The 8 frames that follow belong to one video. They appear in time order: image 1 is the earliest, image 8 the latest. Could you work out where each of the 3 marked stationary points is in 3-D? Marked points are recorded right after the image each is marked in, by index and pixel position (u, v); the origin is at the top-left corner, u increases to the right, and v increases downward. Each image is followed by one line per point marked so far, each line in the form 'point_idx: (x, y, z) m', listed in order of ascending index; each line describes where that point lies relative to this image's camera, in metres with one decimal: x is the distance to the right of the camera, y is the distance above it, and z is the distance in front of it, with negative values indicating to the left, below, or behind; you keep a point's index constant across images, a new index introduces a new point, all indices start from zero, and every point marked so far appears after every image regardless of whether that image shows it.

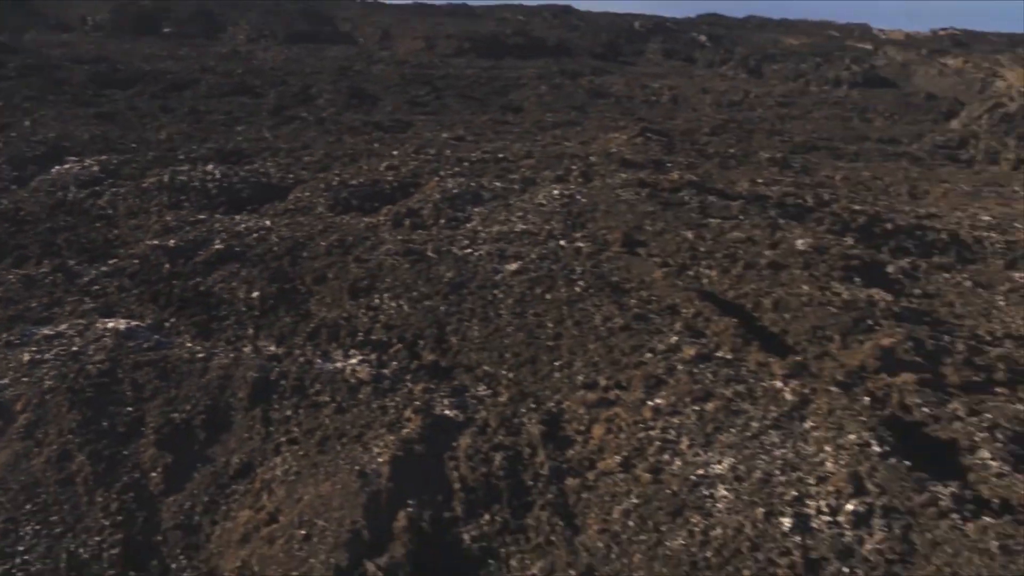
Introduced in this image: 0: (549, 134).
0: (+0.6, +2.3, +13.1) m
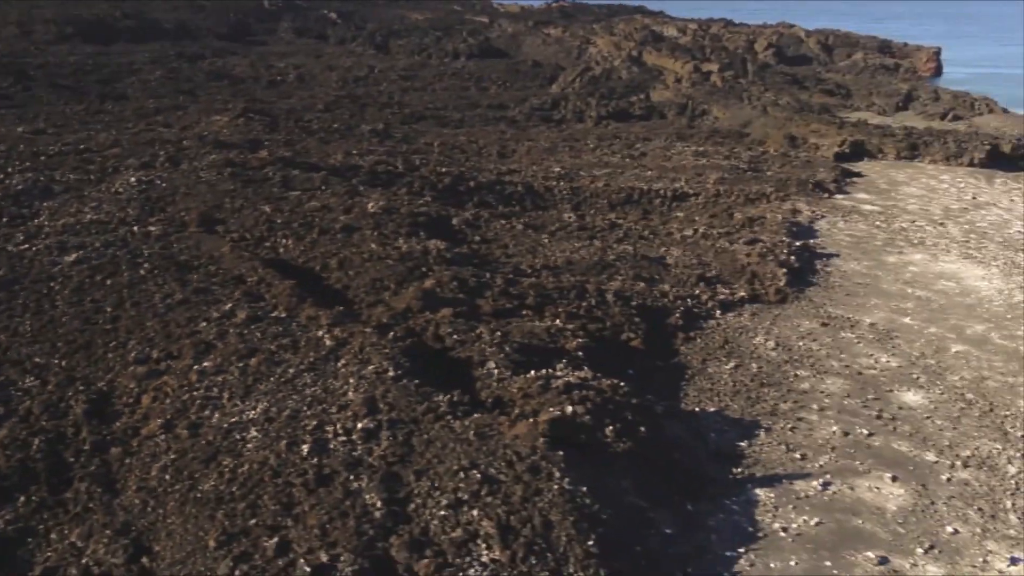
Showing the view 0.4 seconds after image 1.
0: (-5.3, +2.4, +12.8) m
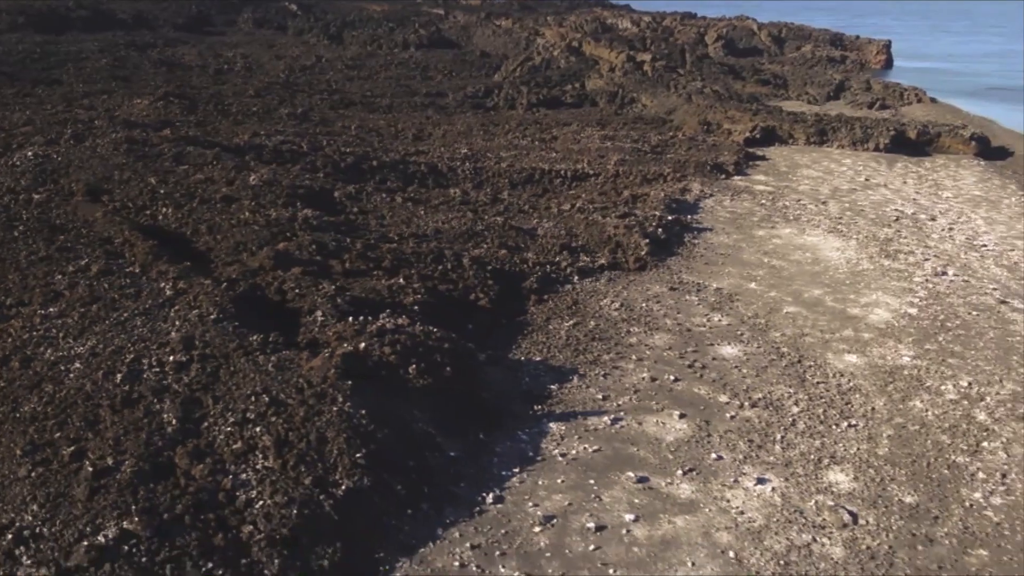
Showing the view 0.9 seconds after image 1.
0: (-6.7, +2.8, +13.5) m
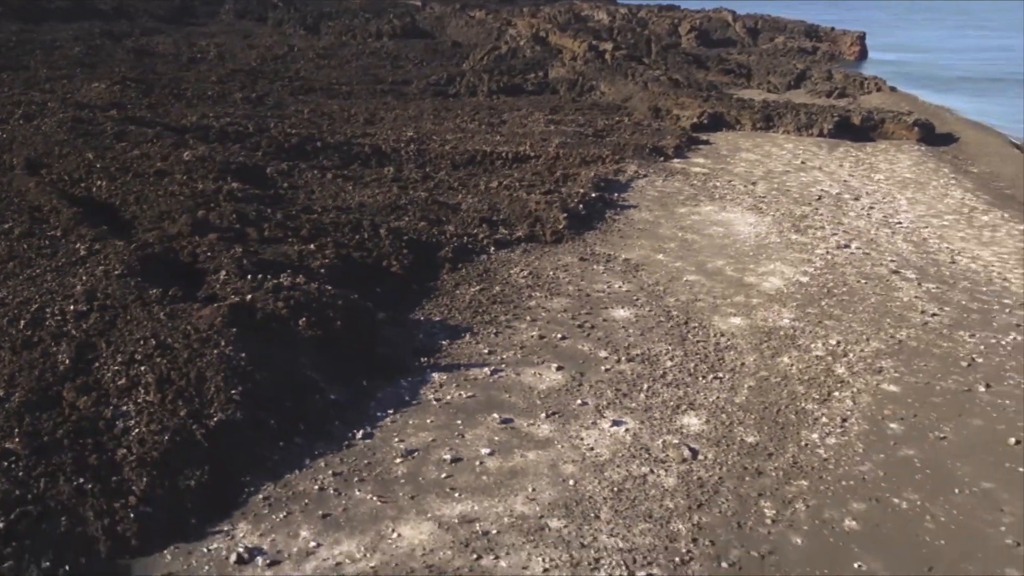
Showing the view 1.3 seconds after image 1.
0: (-7.7, +3.2, +14.0) m
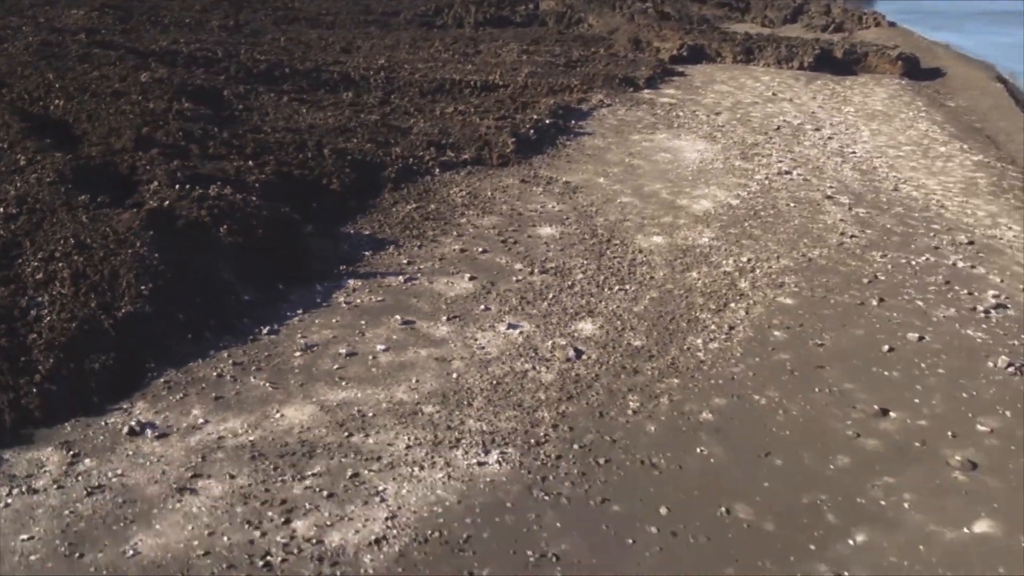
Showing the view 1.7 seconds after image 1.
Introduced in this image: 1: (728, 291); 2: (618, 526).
0: (-8.2, +4.5, +14.4) m
1: (+2.0, 0.0, +8.1) m
2: (+0.6, -1.4, +5.0) m
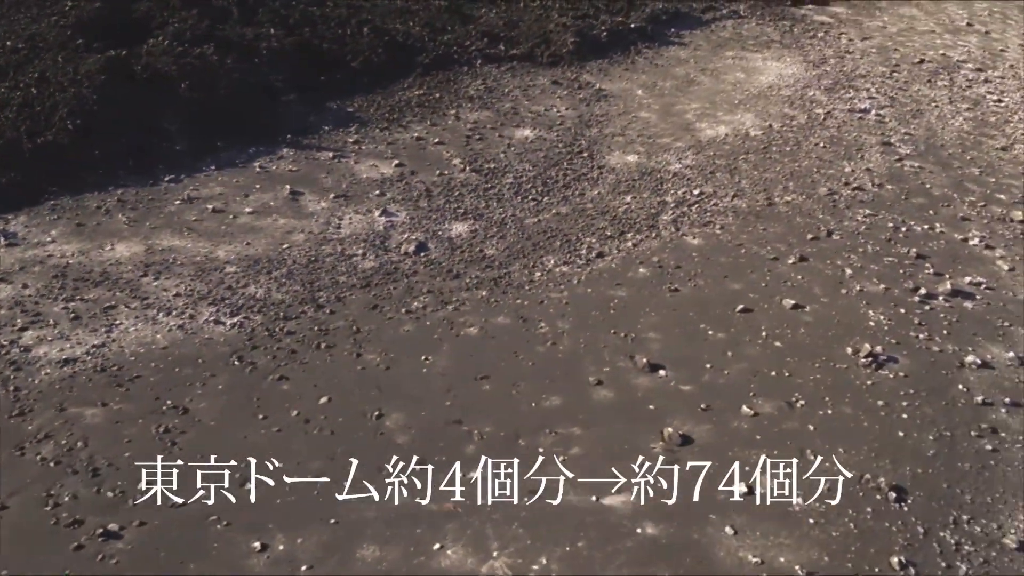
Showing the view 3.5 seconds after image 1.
0: (-5.4, +7.4, +16.1) m
1: (+1.1, +0.6, +7.4) m
2: (-1.4, -0.7, +5.2) m
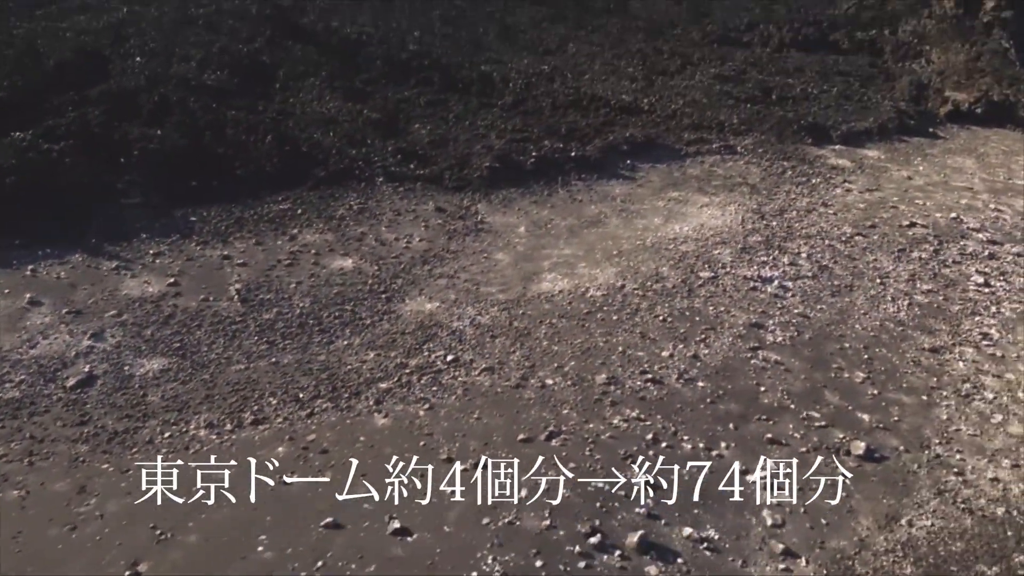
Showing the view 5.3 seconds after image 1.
0: (-4.3, +5.8, +16.9) m
1: (-1.1, -0.7, +6.3) m
2: (-4.2, -1.4, +4.7) m
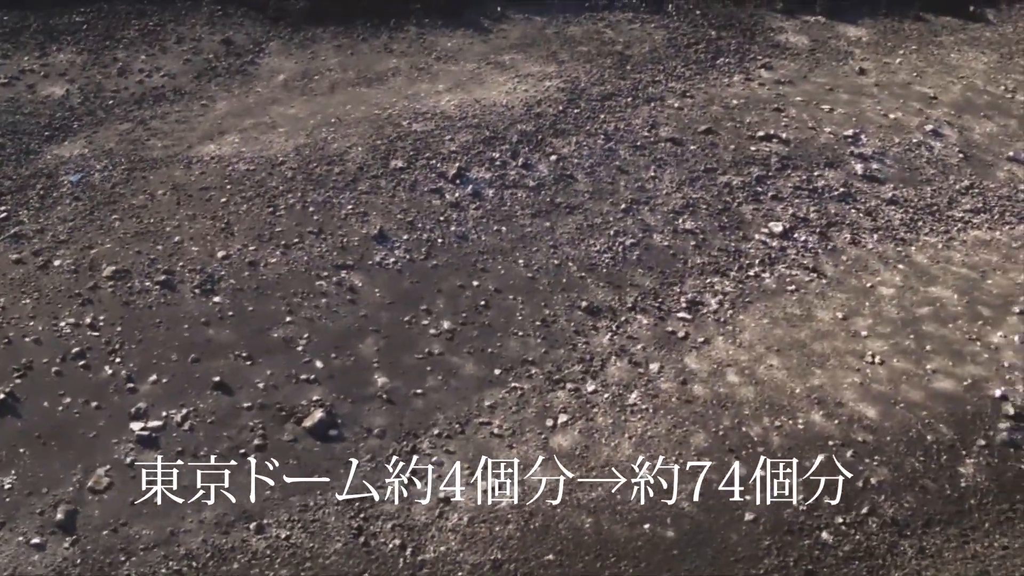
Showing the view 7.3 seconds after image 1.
0: (-3.1, +9.0, +15.3) m
1: (-4.1, +0.4, +5.8) m
2: (-7.7, +0.1, +5.3) m
